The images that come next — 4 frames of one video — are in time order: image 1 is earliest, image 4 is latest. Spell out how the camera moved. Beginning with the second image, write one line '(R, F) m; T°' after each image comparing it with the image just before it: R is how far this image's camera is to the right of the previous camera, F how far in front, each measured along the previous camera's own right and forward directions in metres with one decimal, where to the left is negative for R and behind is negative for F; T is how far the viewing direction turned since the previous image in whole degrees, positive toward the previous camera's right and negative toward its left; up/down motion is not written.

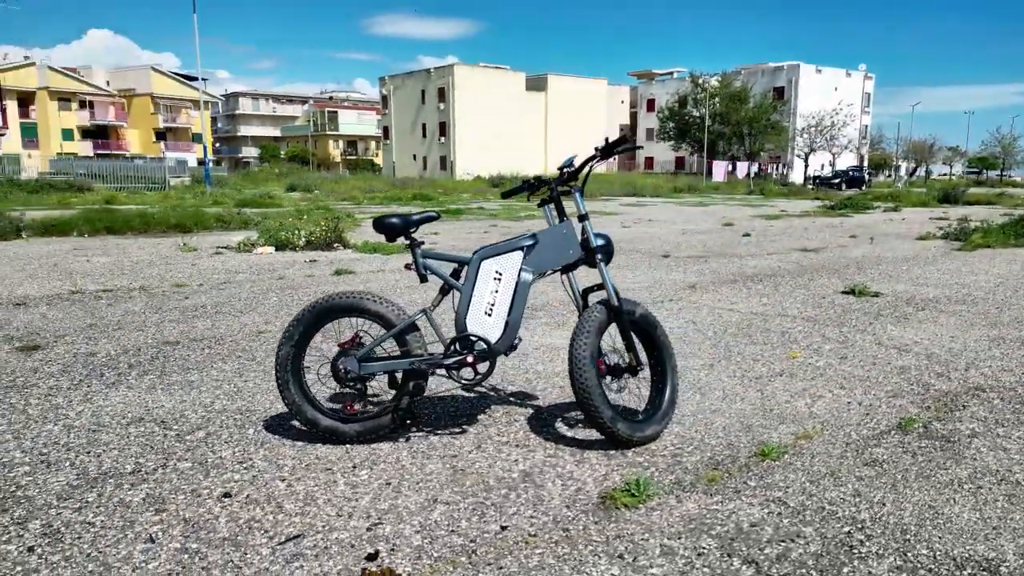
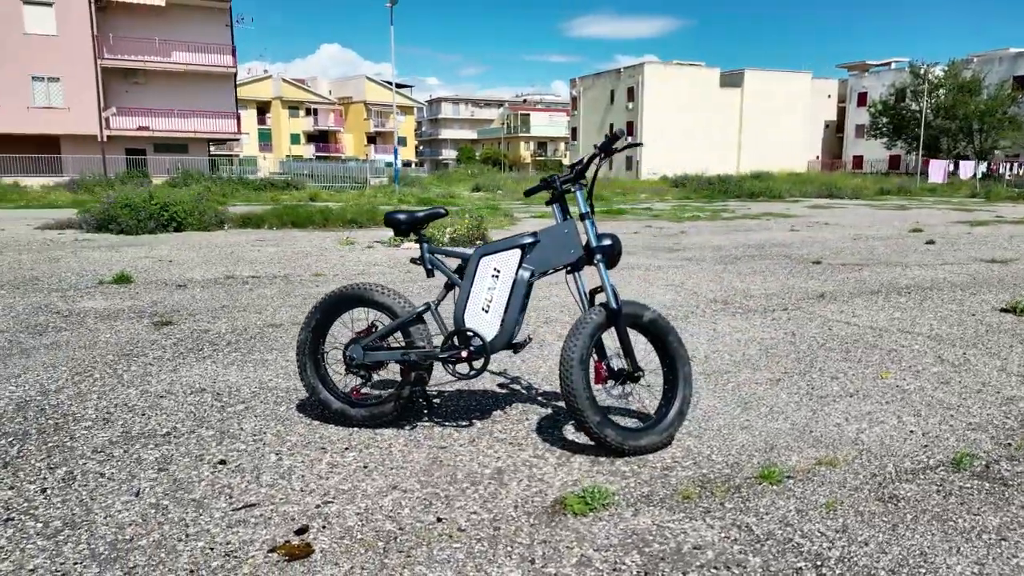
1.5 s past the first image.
(+0.8, +0.1) m; -14°
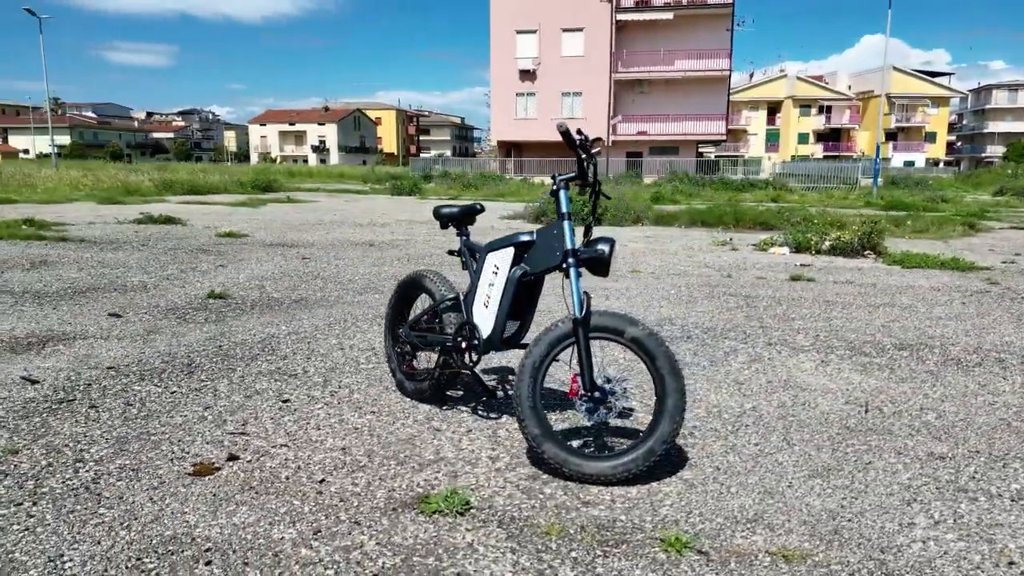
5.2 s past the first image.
(+1.9, +0.7) m; -37°
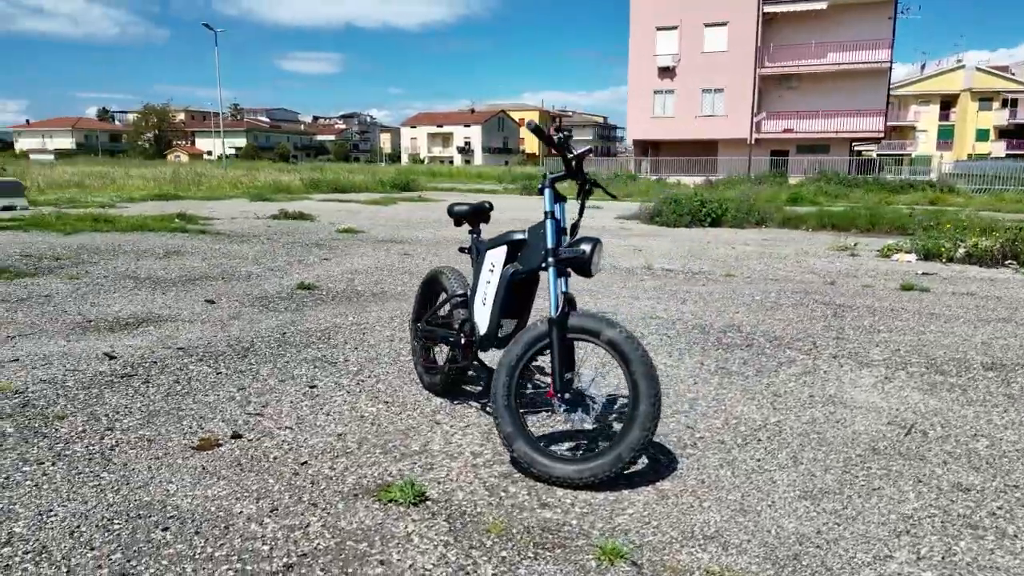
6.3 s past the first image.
(+0.6, 0.0) m; -11°
